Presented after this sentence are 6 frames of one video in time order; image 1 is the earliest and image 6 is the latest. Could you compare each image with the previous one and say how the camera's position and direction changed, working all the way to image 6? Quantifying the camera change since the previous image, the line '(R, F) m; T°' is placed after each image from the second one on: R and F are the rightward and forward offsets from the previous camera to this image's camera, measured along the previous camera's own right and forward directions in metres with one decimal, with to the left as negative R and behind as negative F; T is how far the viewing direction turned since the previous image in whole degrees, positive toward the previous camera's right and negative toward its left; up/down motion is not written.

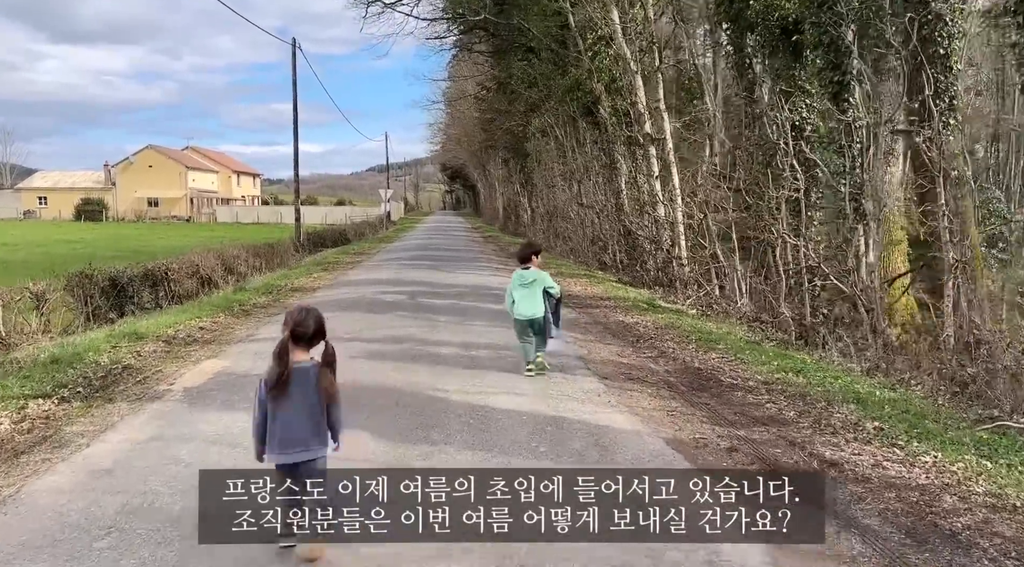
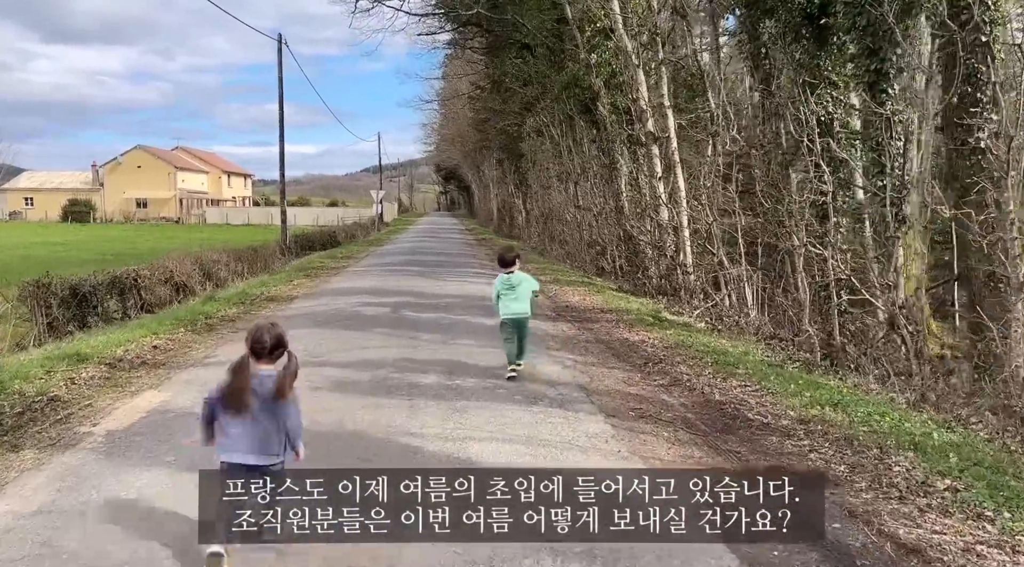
(0.0, +1.1) m; 0°
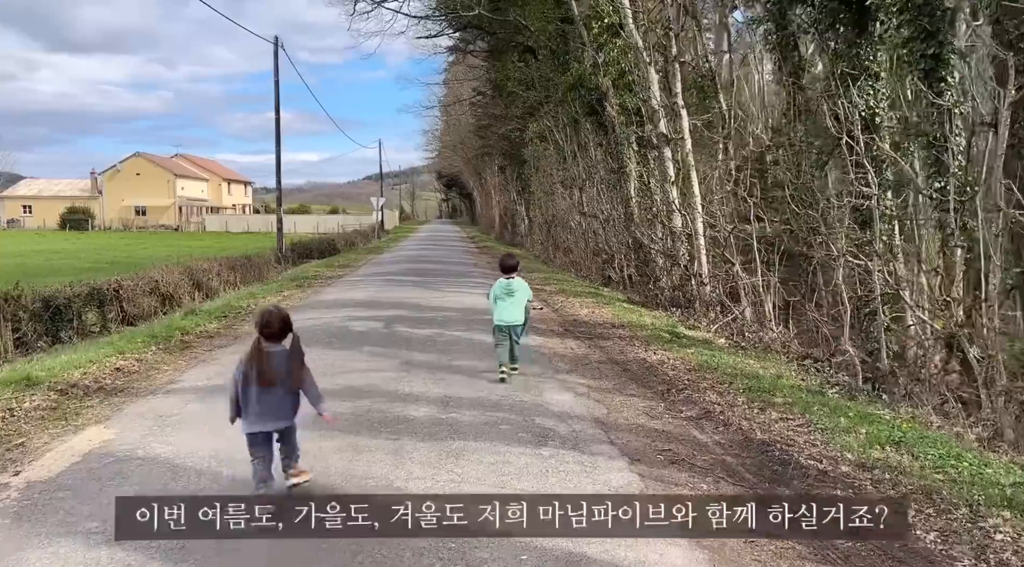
(0.0, +1.0) m; 0°
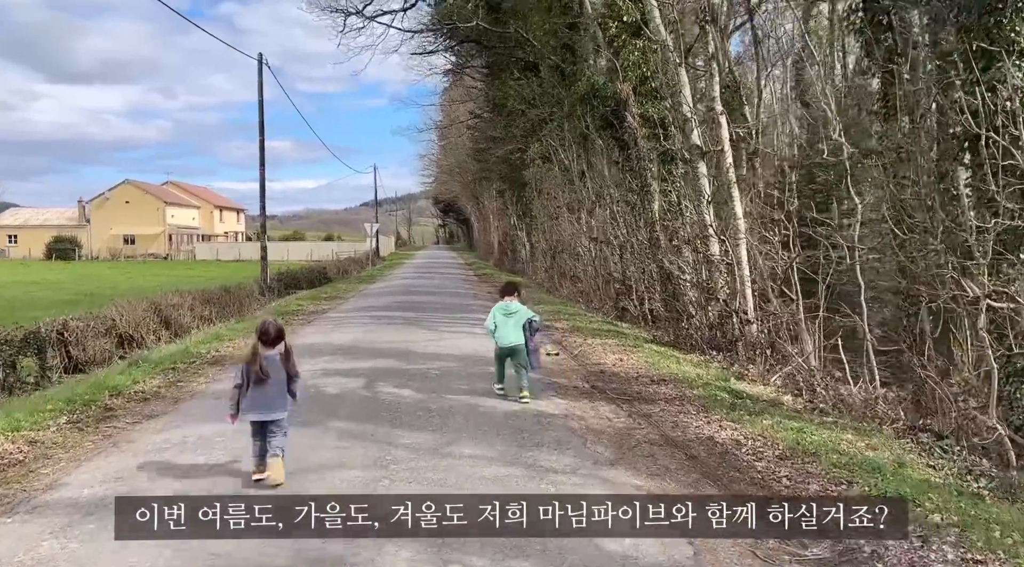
(-0.2, +2.3) m; 0°
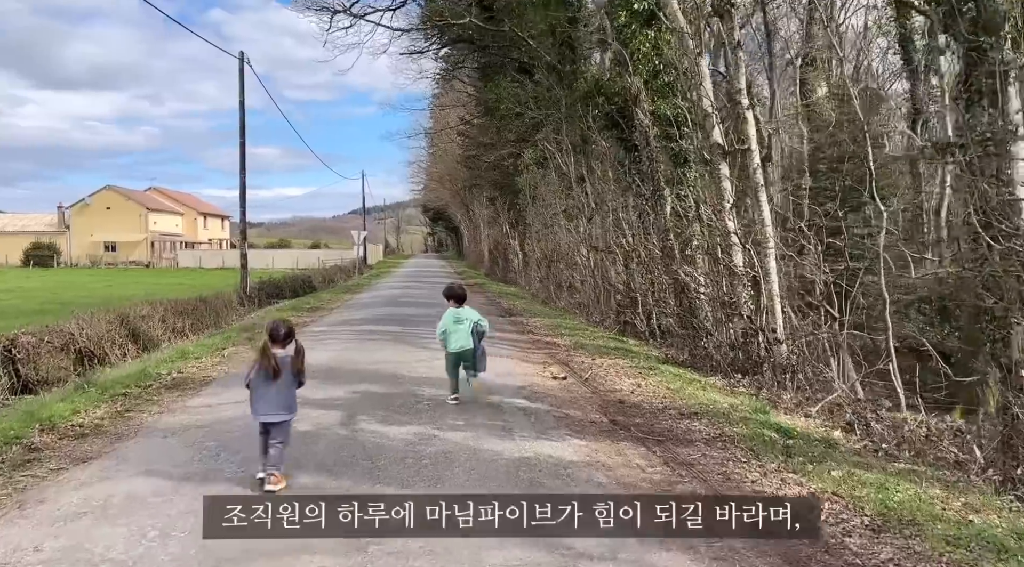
(-0.2, +1.3) m; +1°
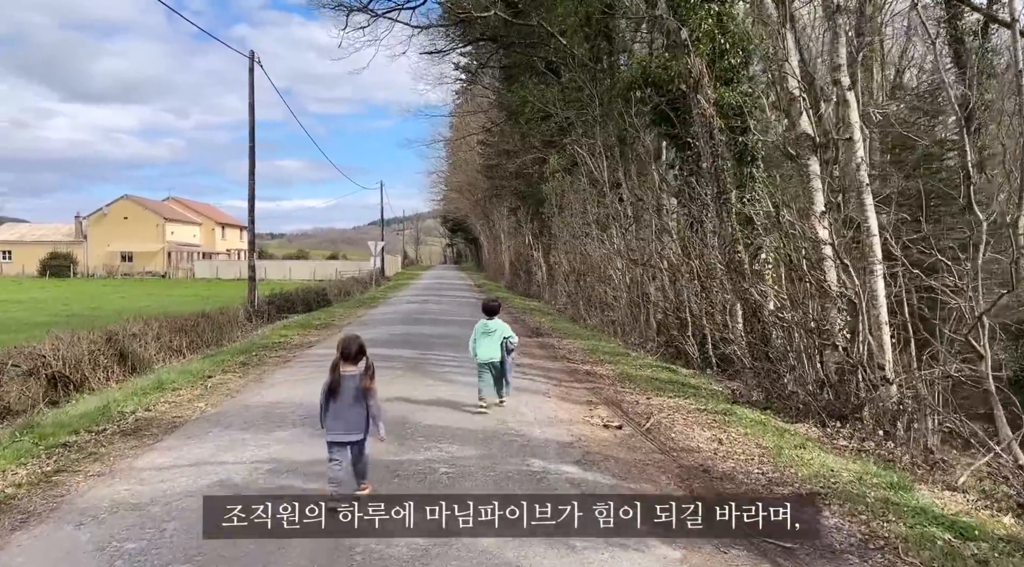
(-0.2, +2.1) m; -1°
